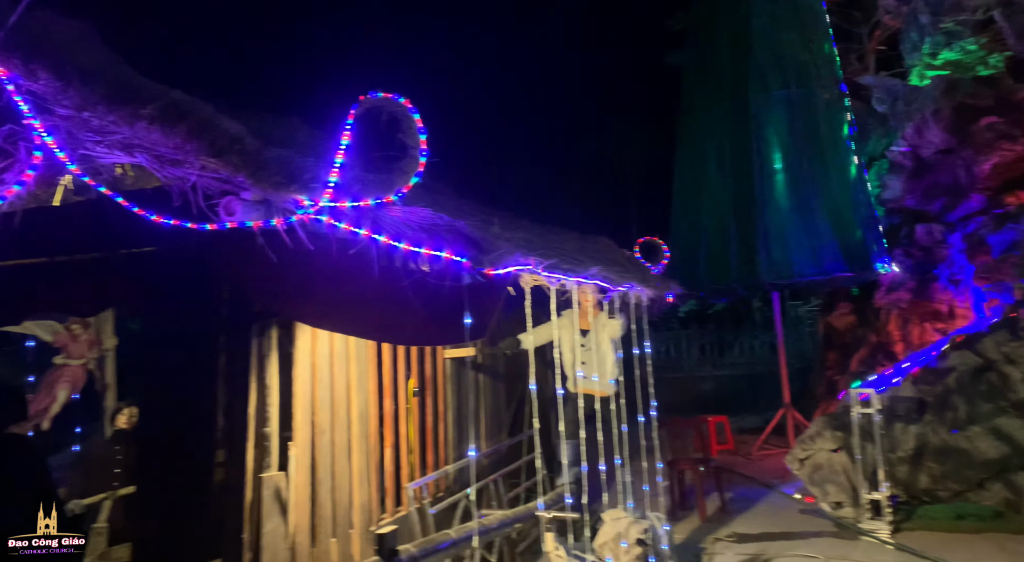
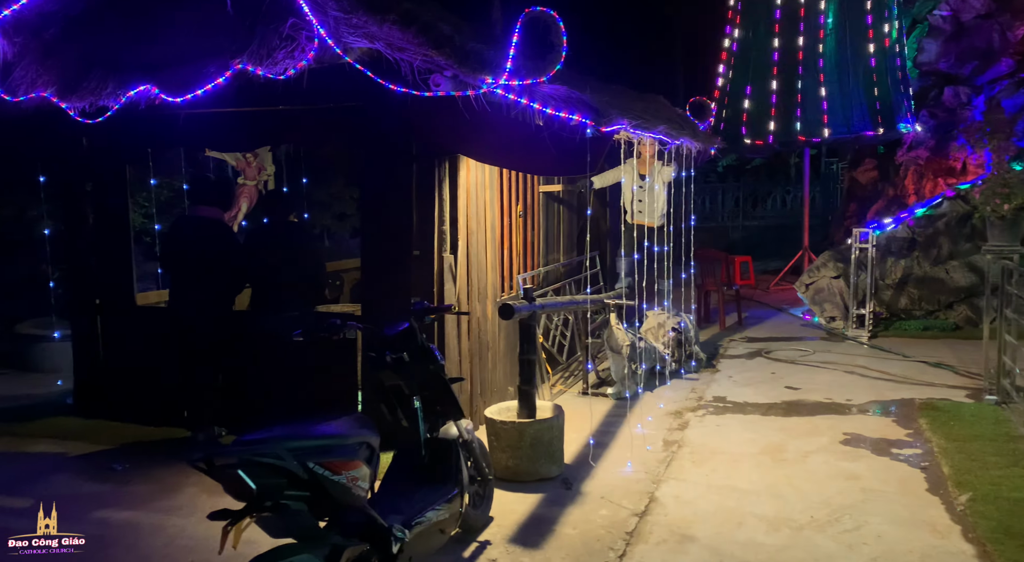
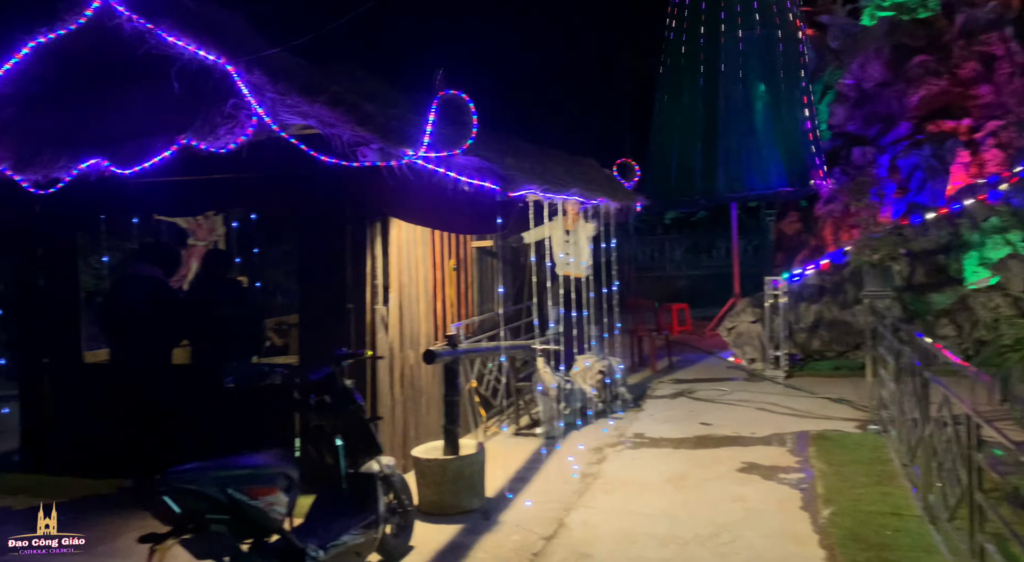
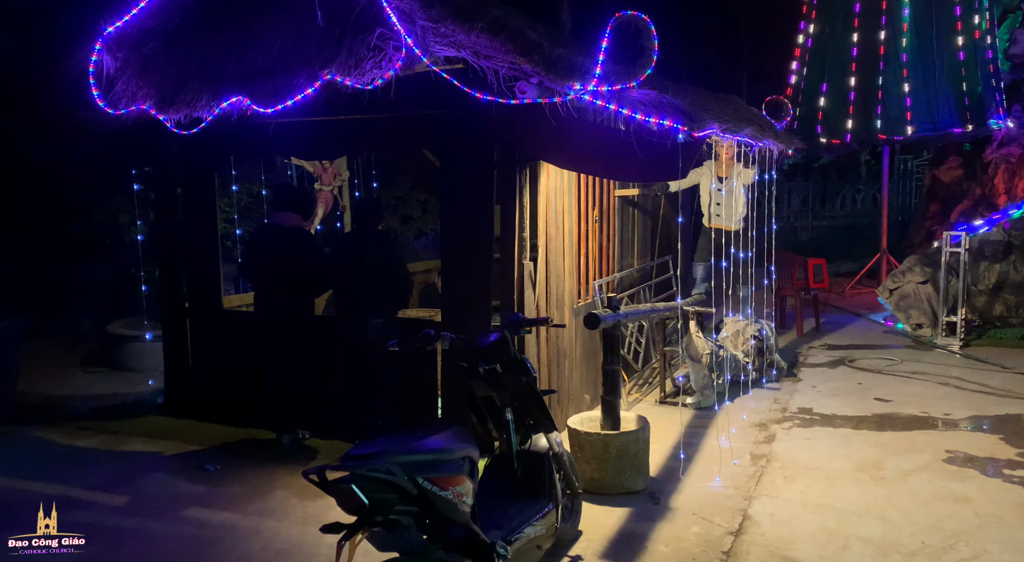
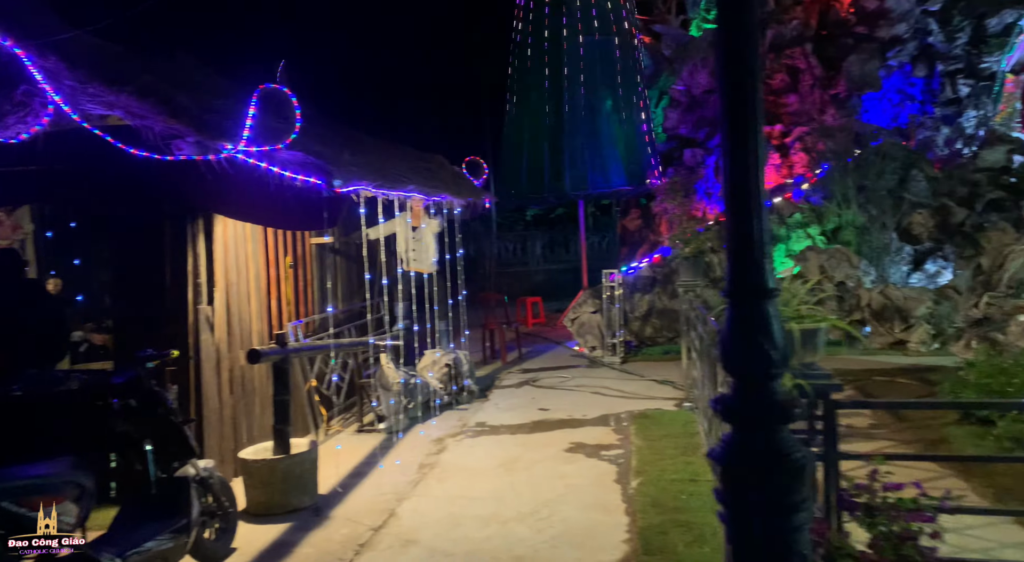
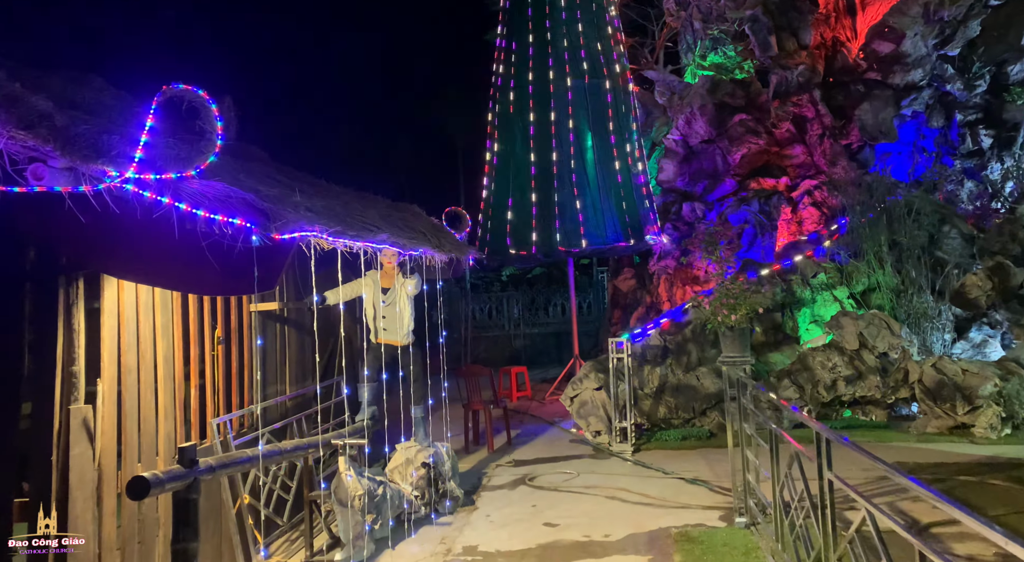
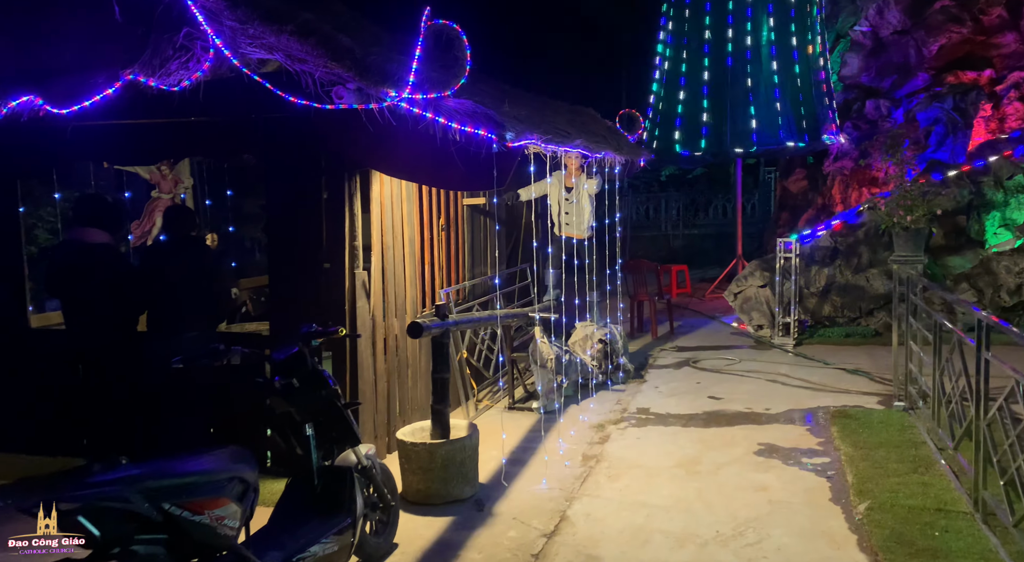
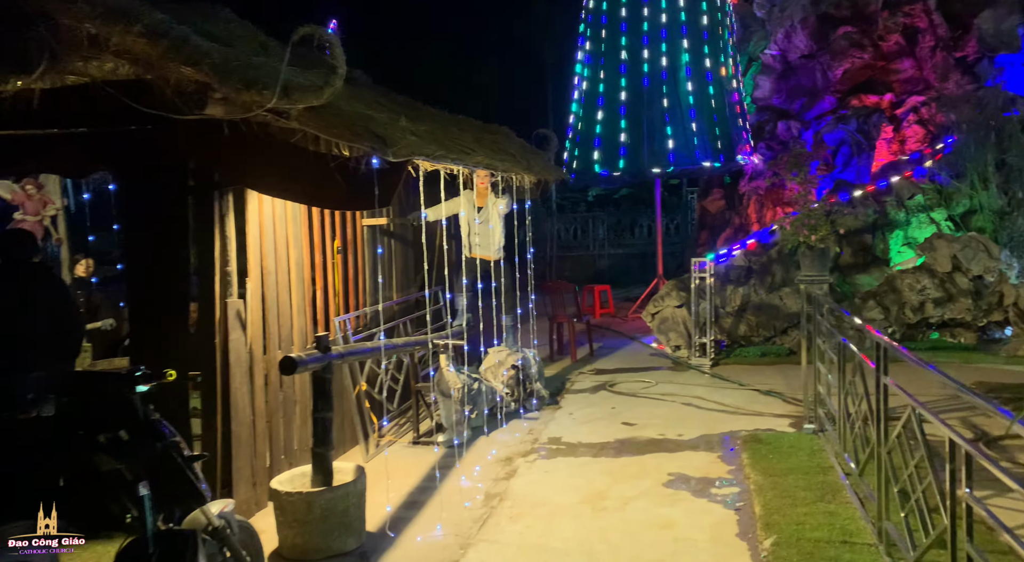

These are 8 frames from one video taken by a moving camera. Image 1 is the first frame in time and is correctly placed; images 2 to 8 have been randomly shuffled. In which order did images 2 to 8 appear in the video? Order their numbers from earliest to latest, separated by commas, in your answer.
6, 8, 7, 2, 4, 3, 5
